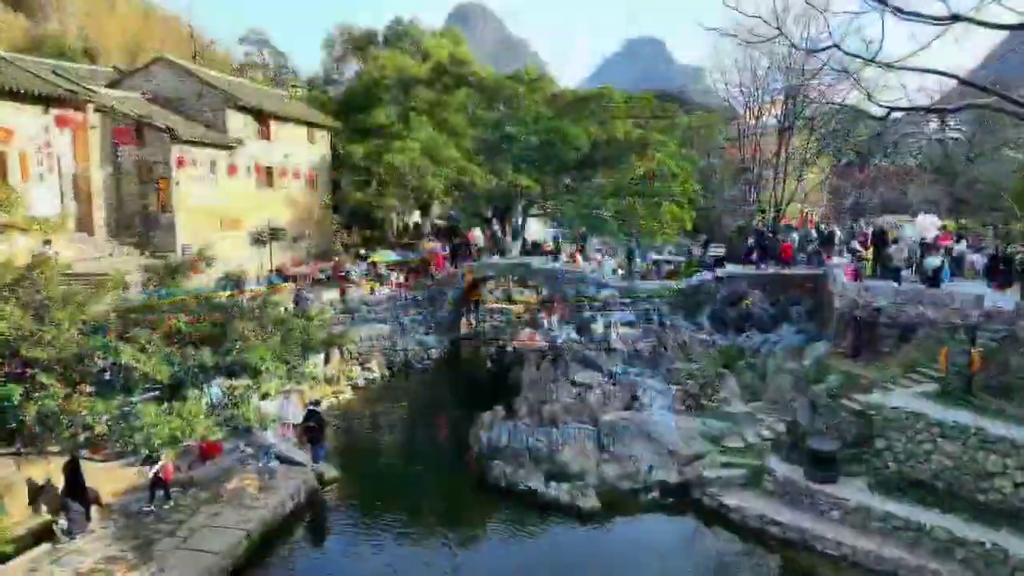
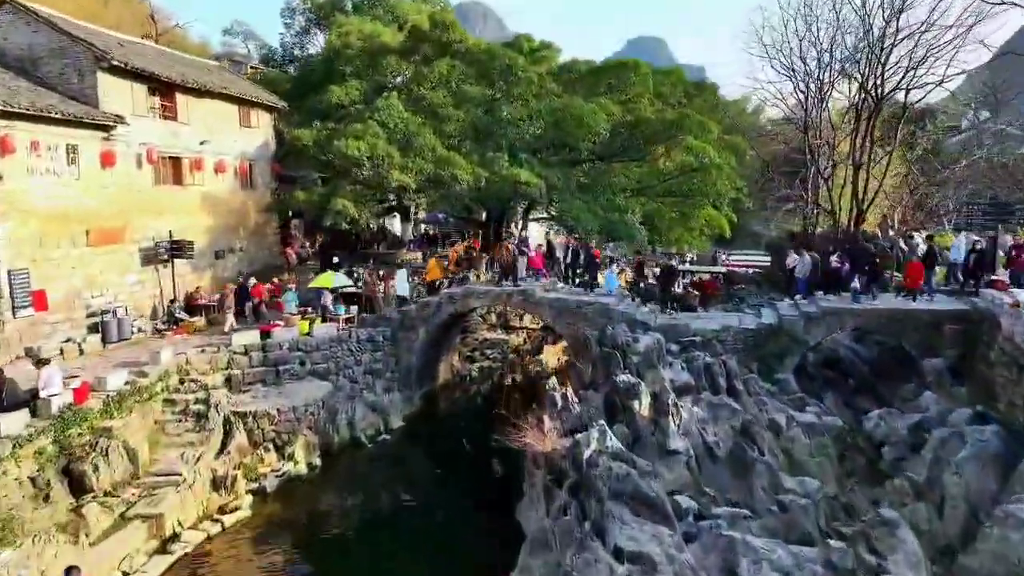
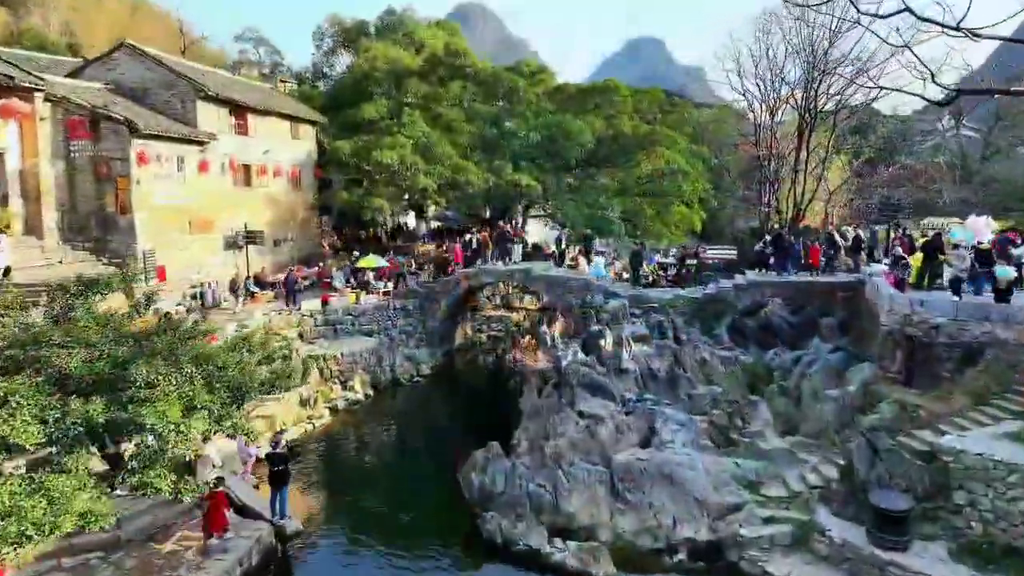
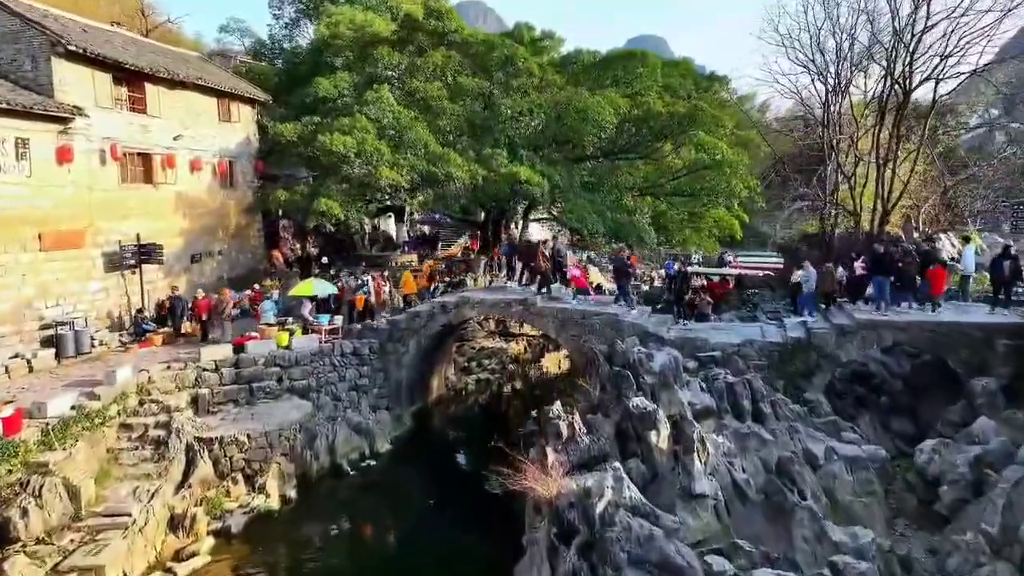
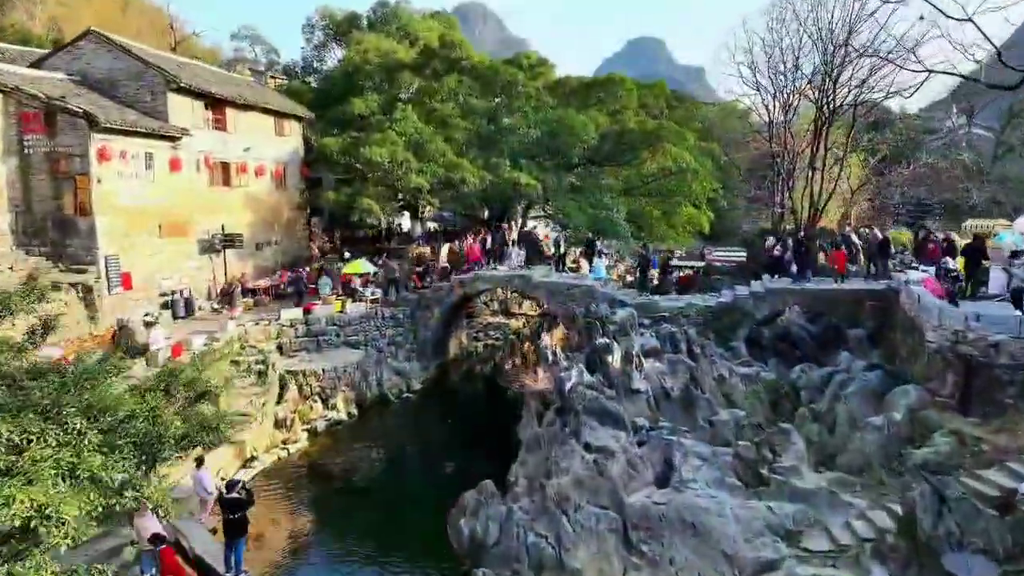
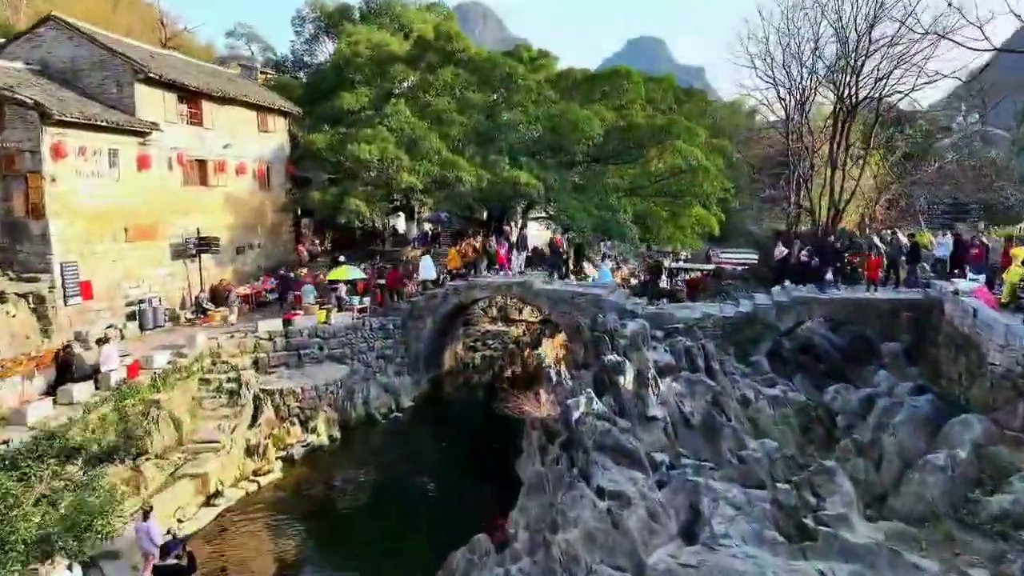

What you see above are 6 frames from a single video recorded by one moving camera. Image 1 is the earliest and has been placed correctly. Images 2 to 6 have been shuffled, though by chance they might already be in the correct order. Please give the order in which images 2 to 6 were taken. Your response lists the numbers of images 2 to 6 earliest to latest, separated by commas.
3, 5, 6, 2, 4
